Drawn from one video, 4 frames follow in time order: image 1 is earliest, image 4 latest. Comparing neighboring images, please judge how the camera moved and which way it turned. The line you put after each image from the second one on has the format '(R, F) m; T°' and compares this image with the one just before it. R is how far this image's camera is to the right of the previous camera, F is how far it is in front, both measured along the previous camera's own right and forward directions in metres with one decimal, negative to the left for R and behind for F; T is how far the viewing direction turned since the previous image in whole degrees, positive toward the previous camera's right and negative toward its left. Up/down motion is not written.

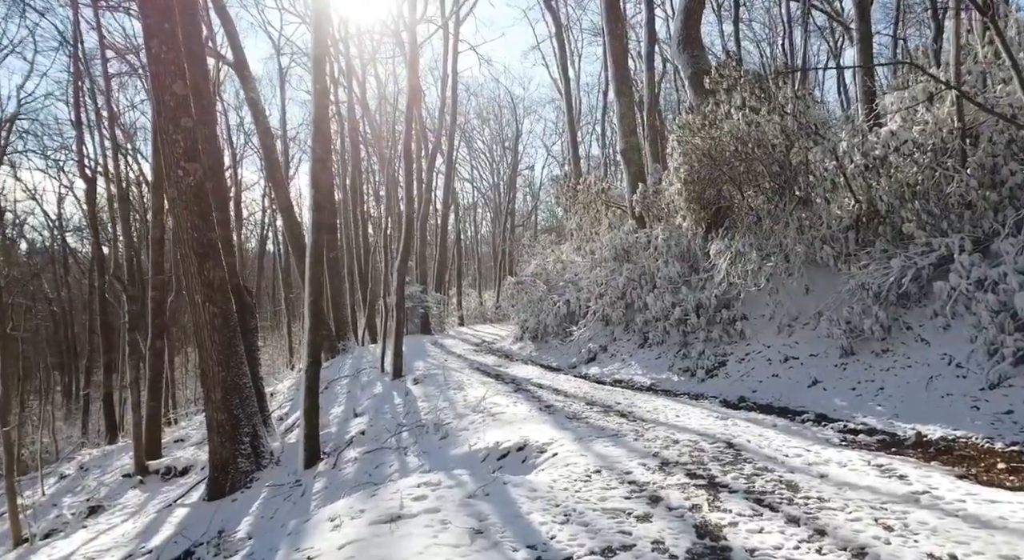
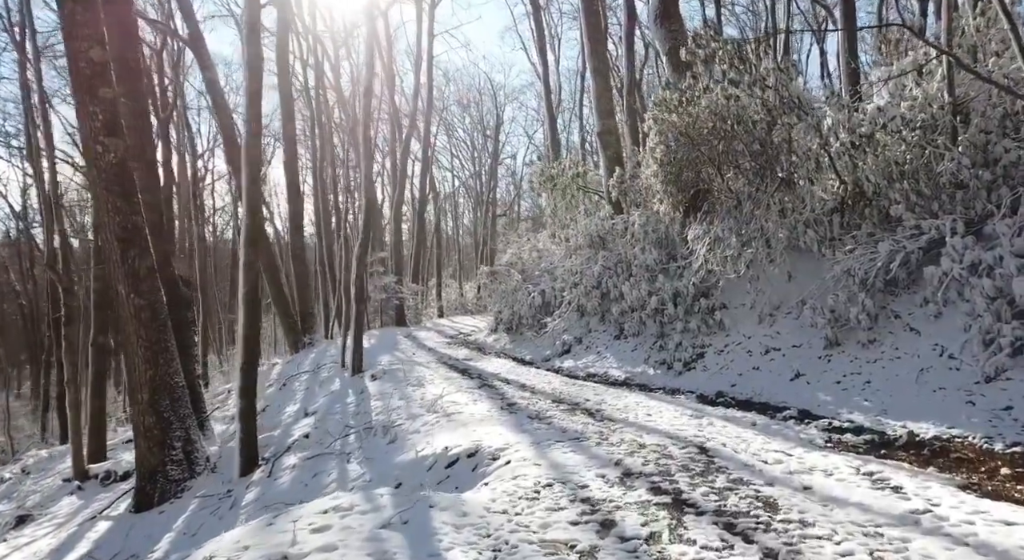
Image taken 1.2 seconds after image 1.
(+0.3, +0.7) m; +1°
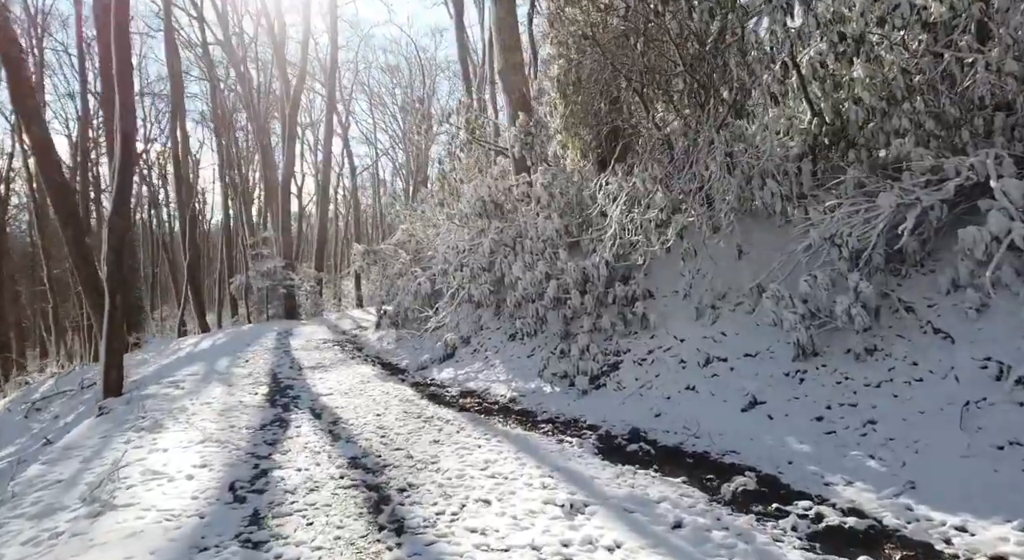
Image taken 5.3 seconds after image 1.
(+1.4, +3.2) m; +4°
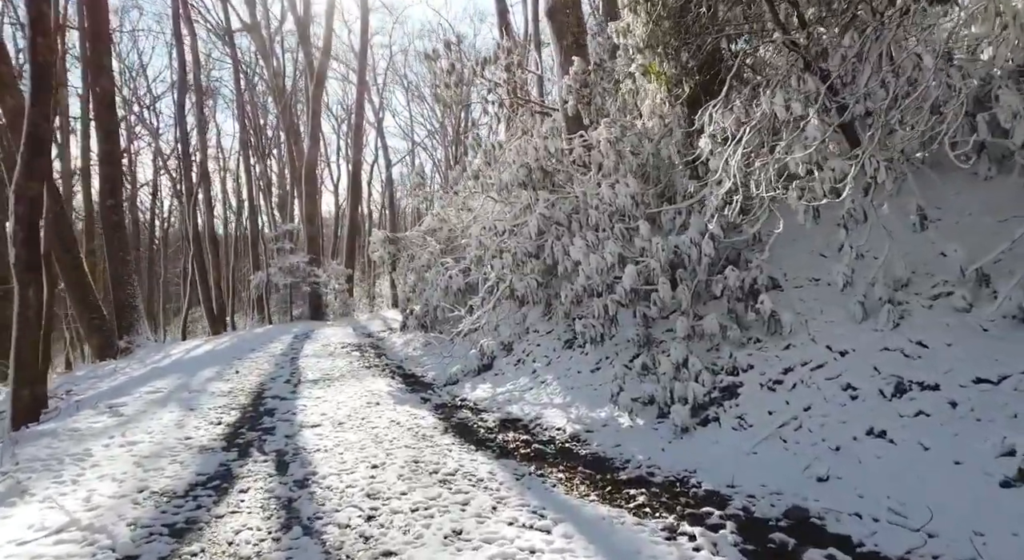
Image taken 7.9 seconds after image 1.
(-0.2, +2.2) m; -4°
